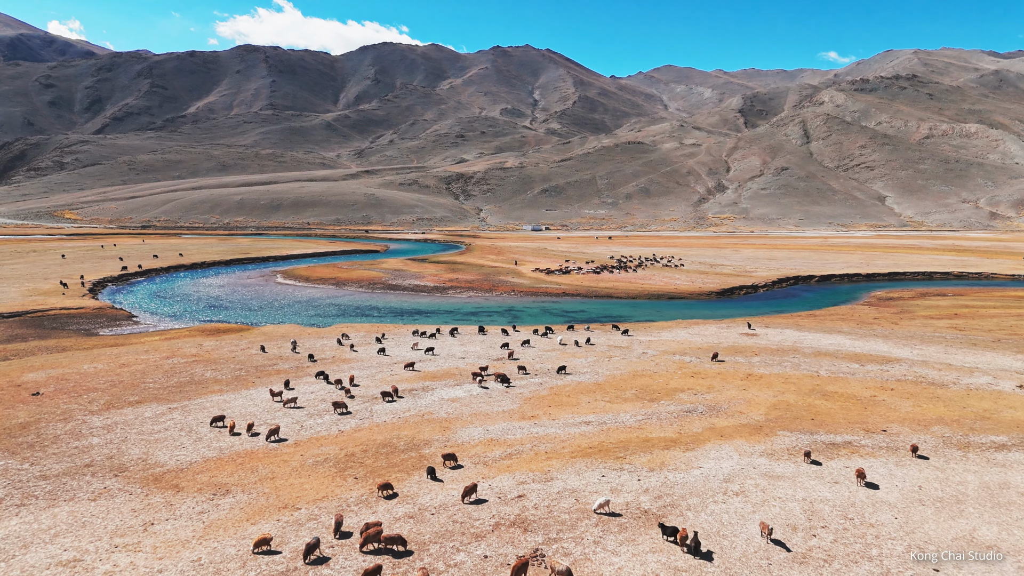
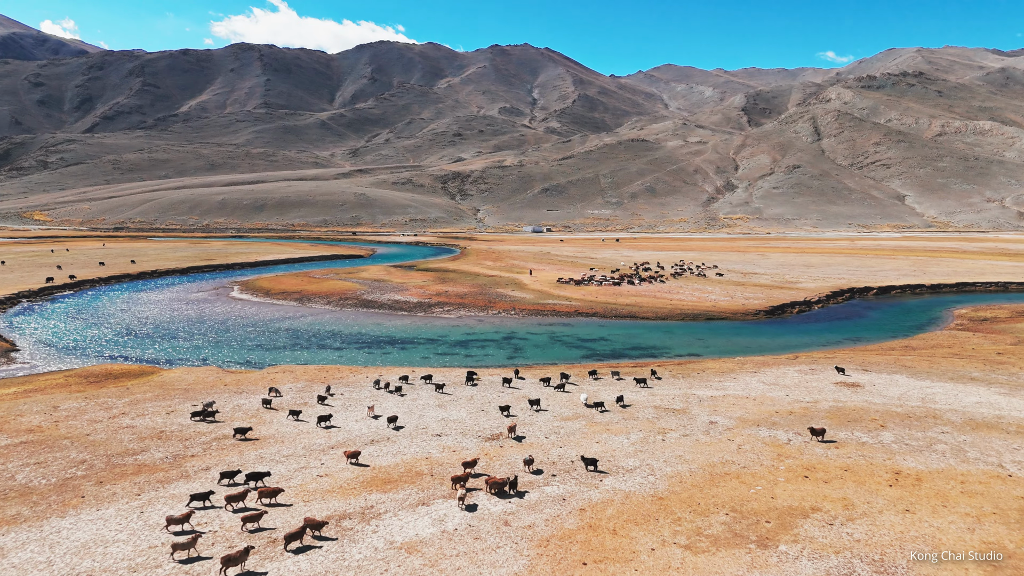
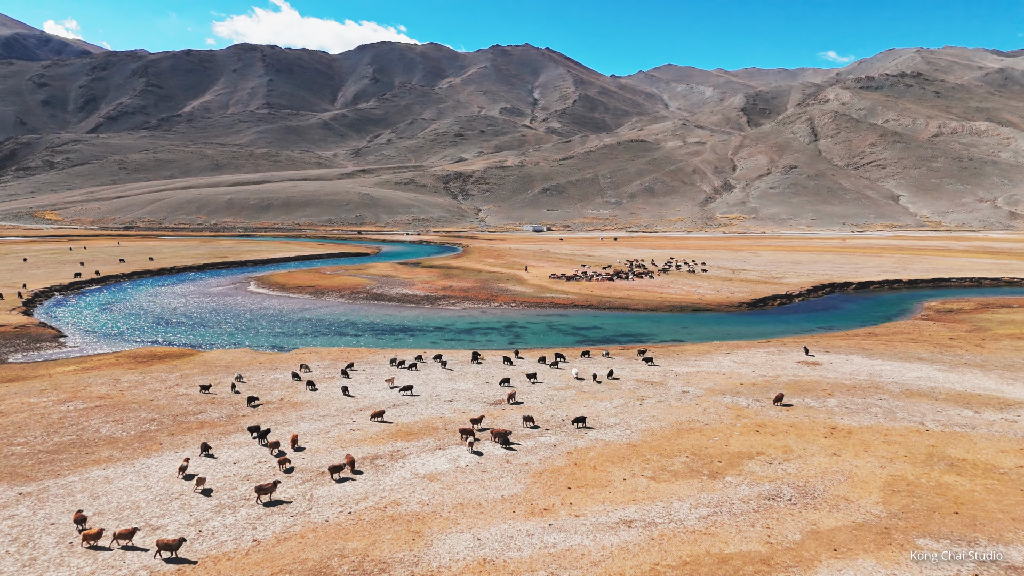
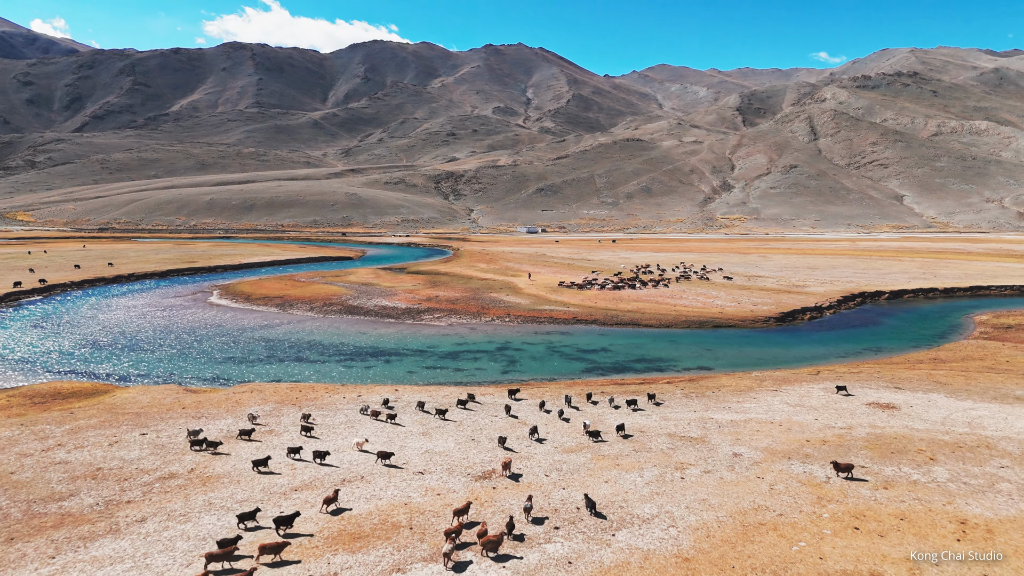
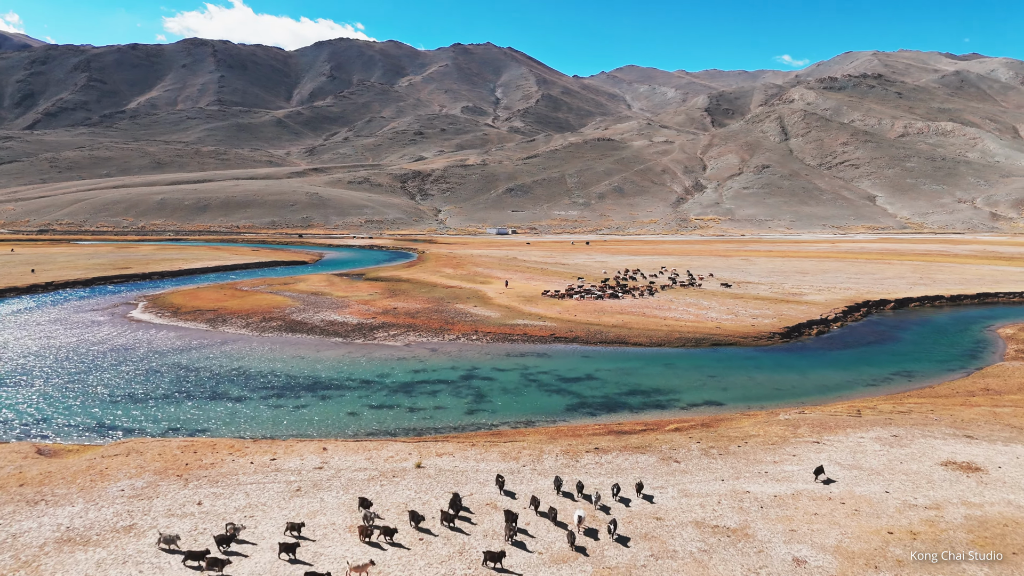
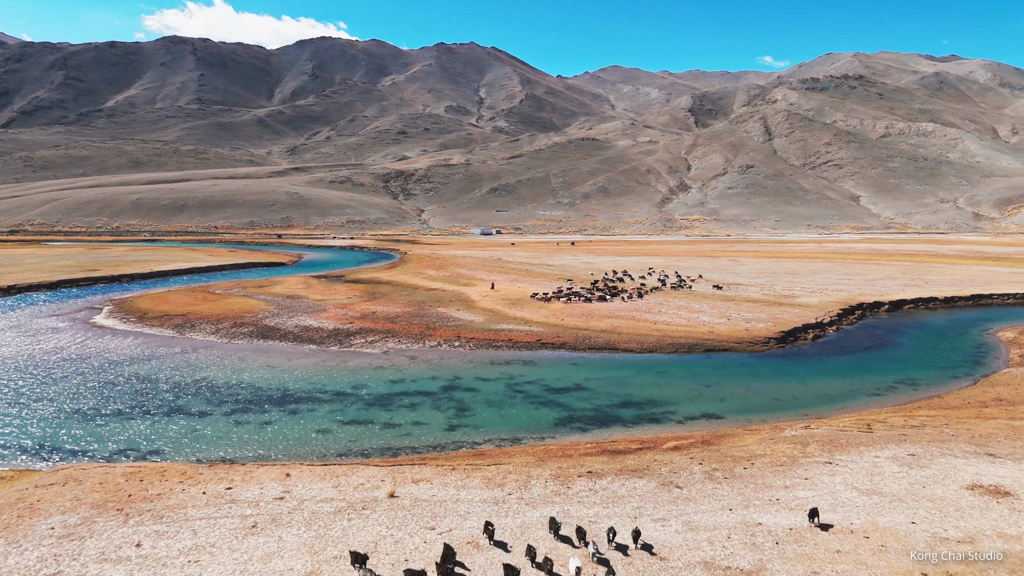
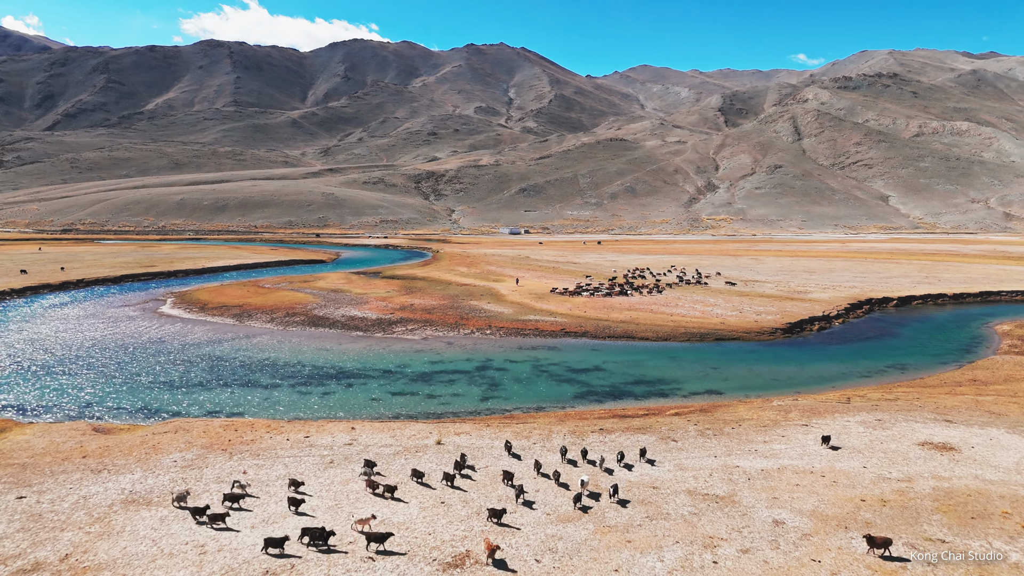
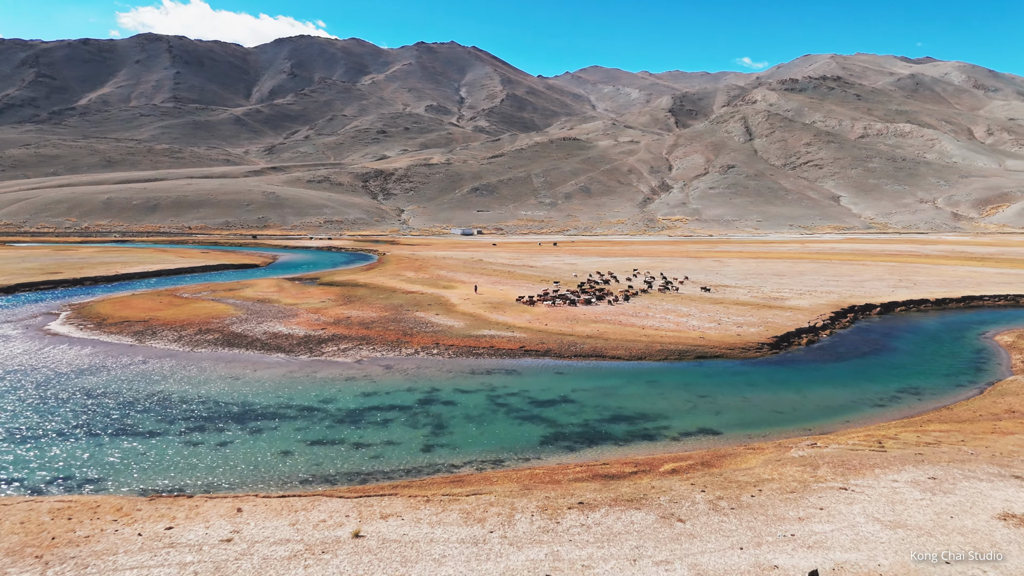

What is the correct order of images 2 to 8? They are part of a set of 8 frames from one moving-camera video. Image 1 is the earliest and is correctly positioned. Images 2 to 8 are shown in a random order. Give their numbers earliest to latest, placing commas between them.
3, 2, 4, 7, 5, 6, 8
